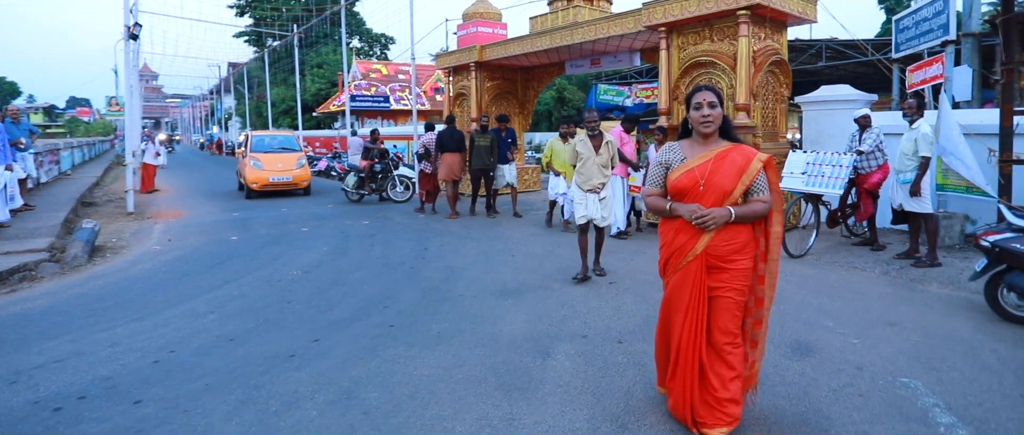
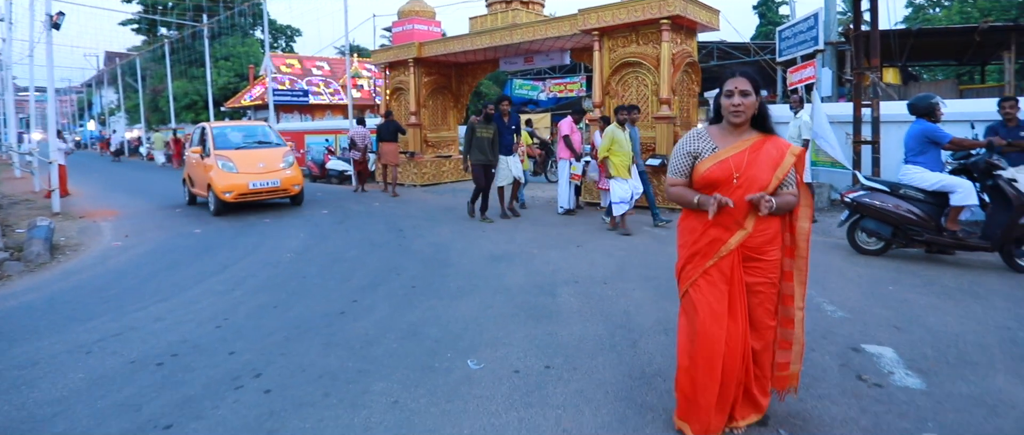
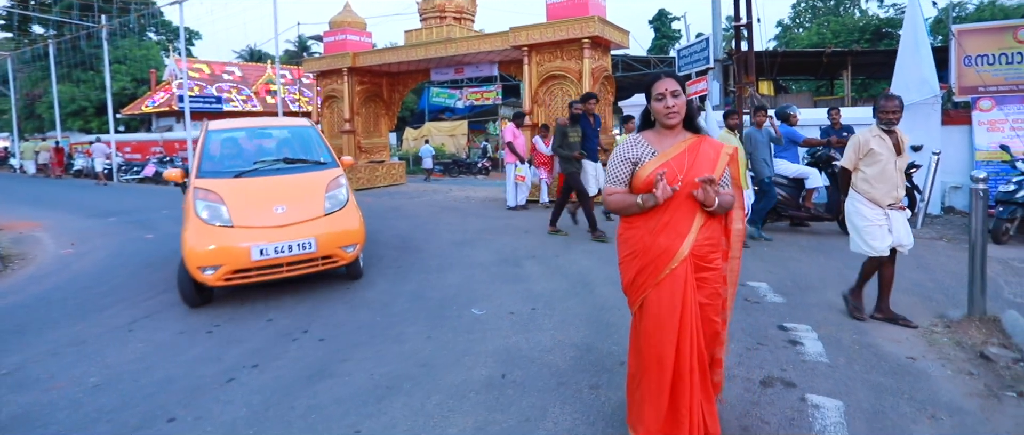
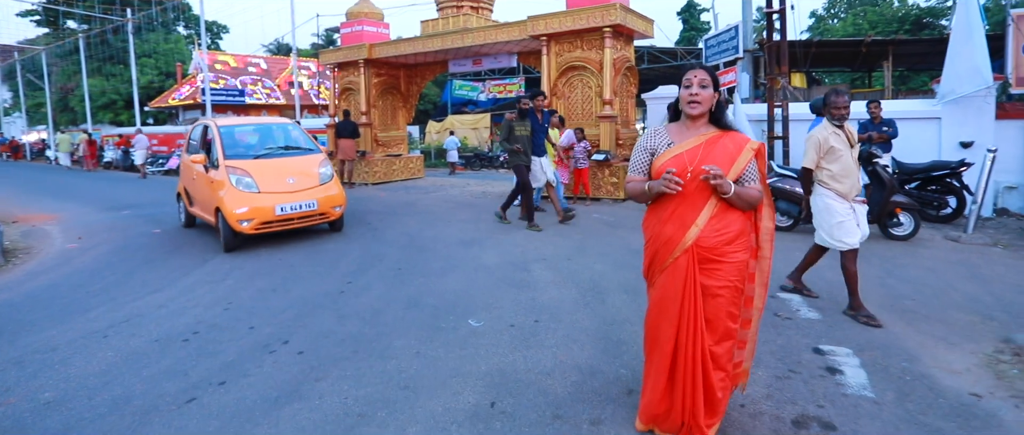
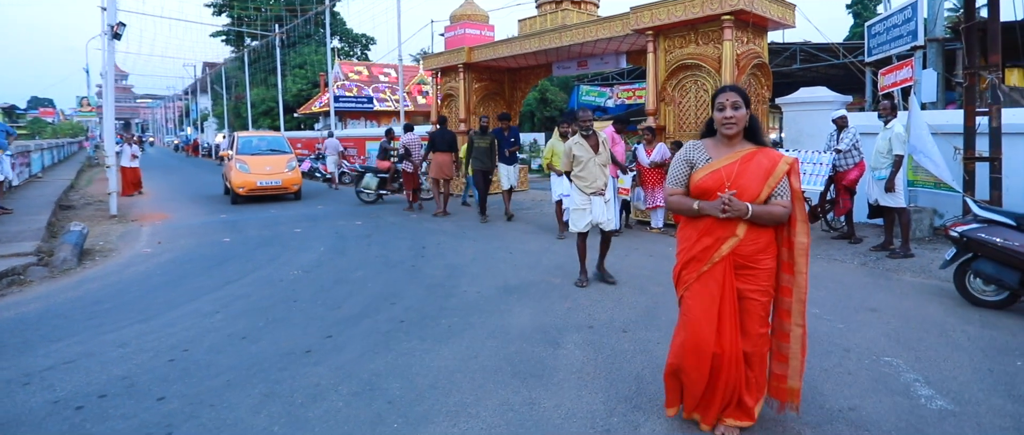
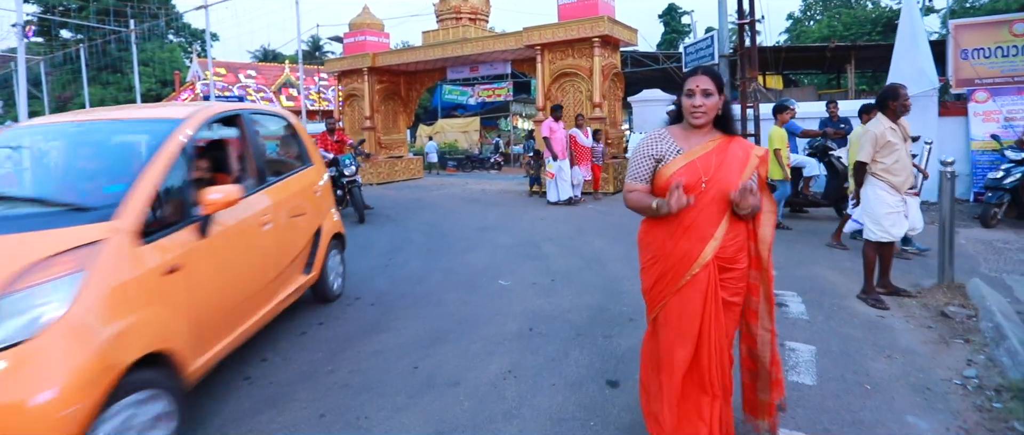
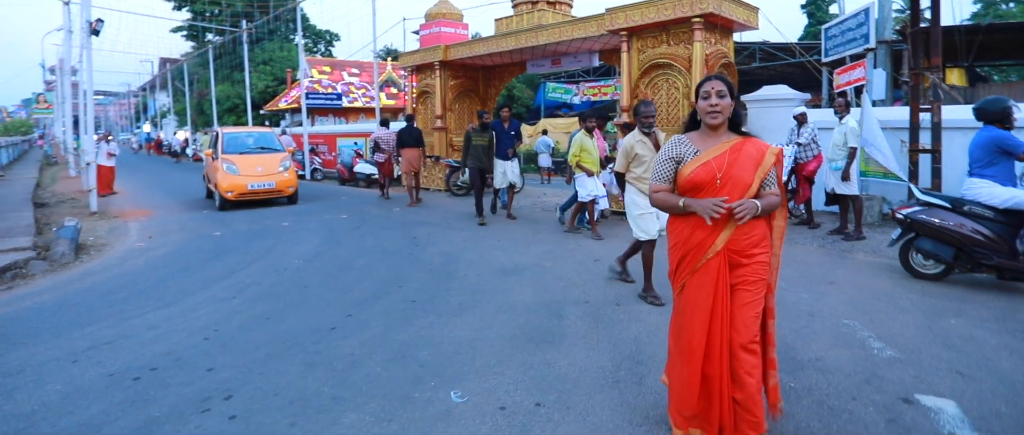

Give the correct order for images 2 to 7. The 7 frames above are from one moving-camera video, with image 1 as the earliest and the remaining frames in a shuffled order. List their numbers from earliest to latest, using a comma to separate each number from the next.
5, 7, 2, 4, 3, 6
